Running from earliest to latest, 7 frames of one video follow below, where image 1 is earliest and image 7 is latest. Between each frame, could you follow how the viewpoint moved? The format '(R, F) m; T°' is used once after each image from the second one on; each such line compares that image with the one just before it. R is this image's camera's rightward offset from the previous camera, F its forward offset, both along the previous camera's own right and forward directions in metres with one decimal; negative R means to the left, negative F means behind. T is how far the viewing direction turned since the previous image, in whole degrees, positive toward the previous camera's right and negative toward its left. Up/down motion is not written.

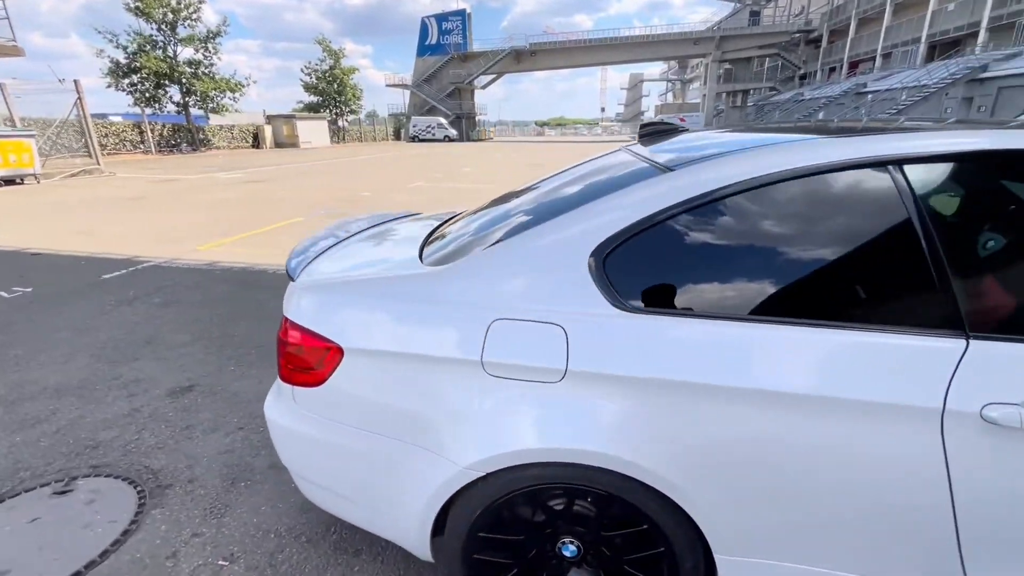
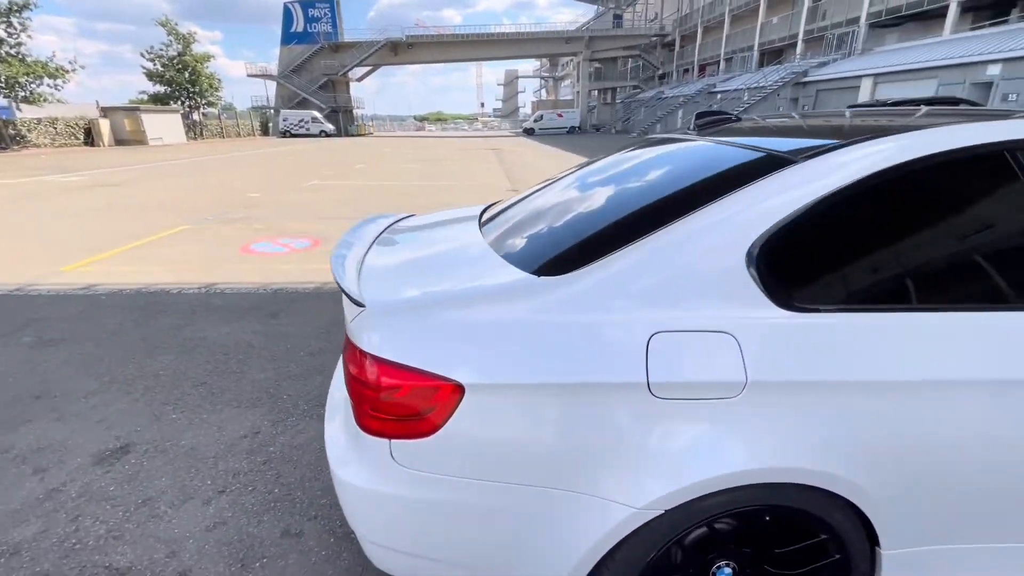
(-0.6, +0.3) m; +13°
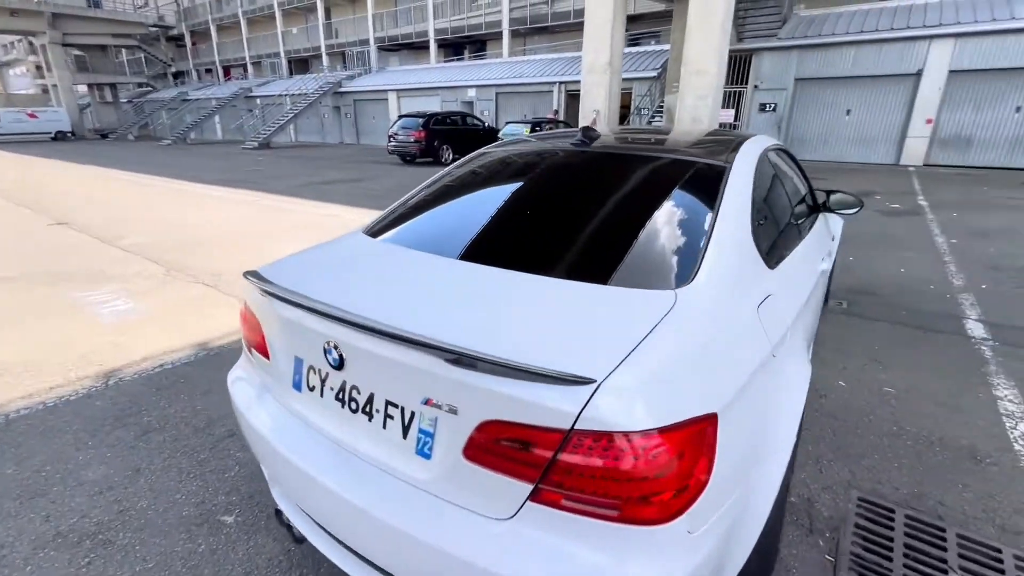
(-1.2, +0.7) m; +47°
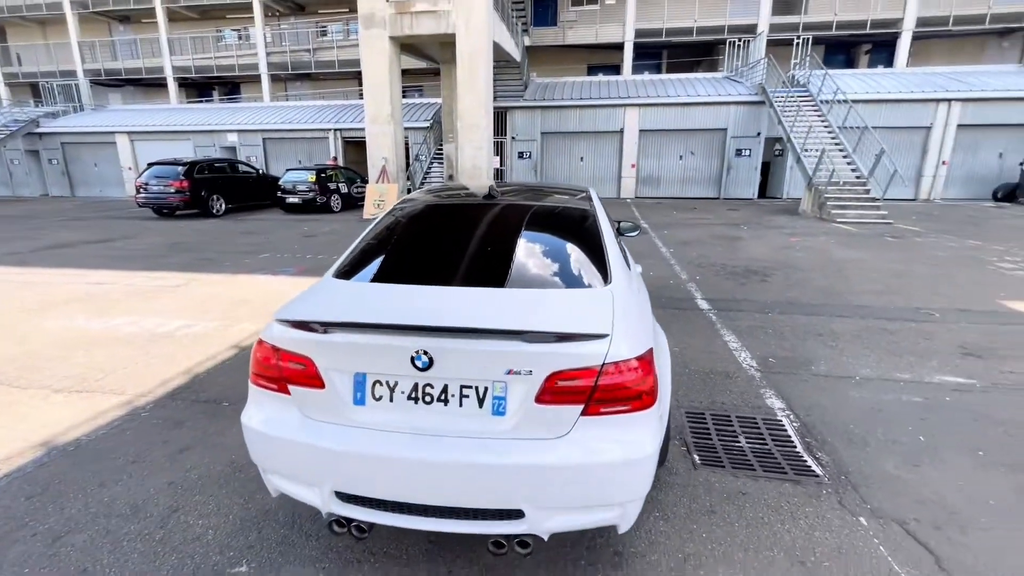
(-0.9, -0.5) m; +26°
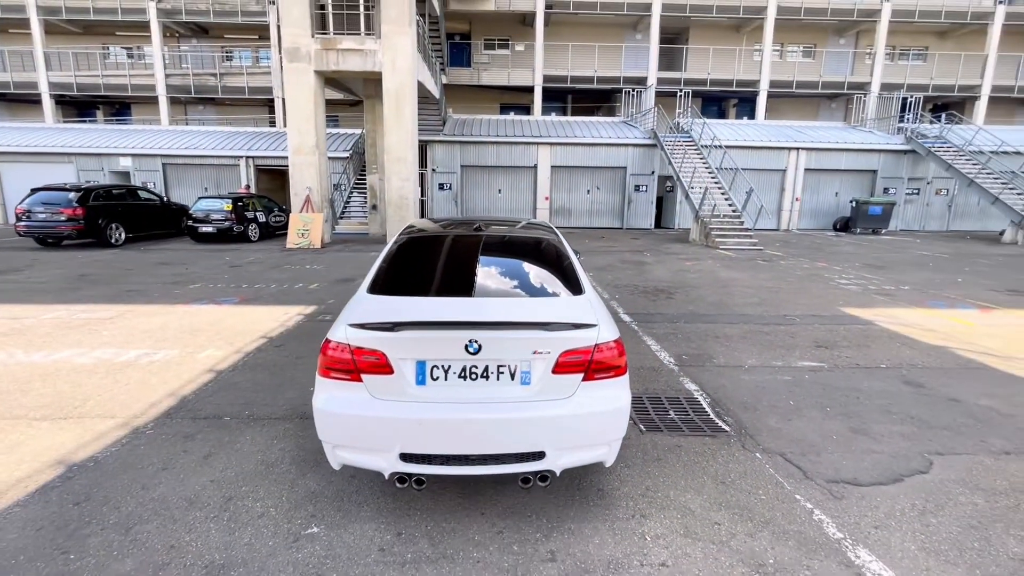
(-0.6, -0.7) m; +11°
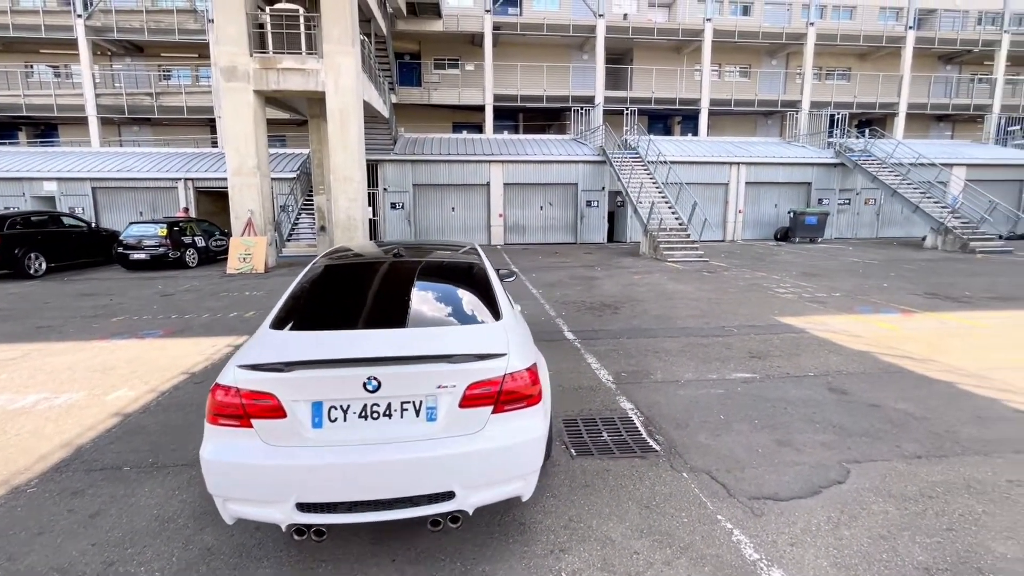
(+0.3, +0.1) m; +4°
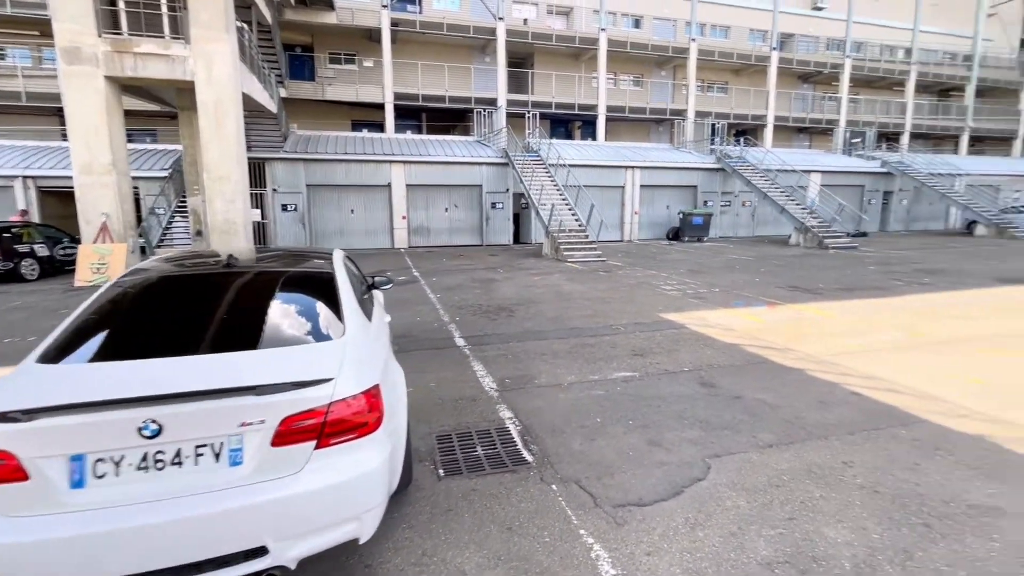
(+0.4, +0.2) m; +10°
